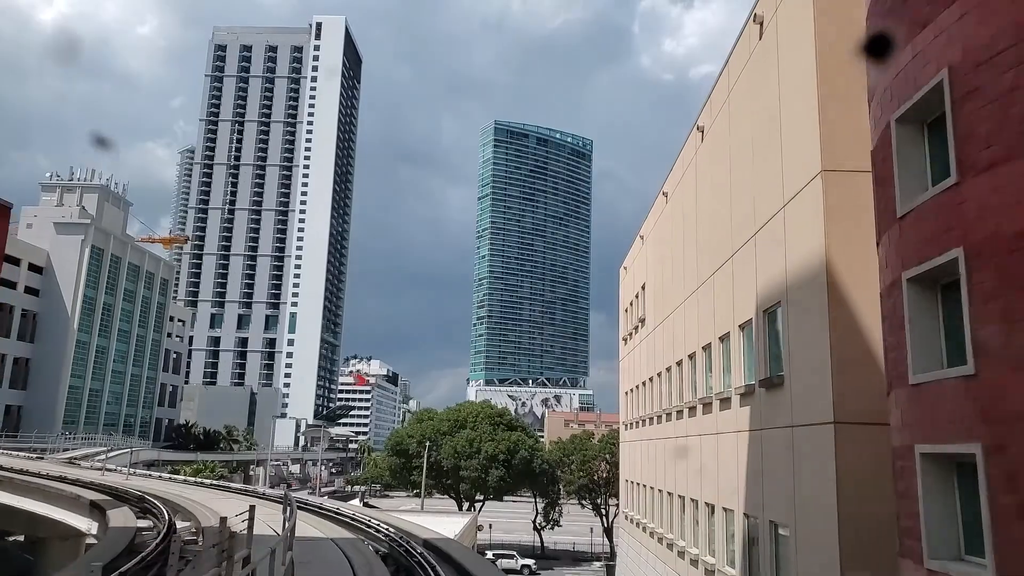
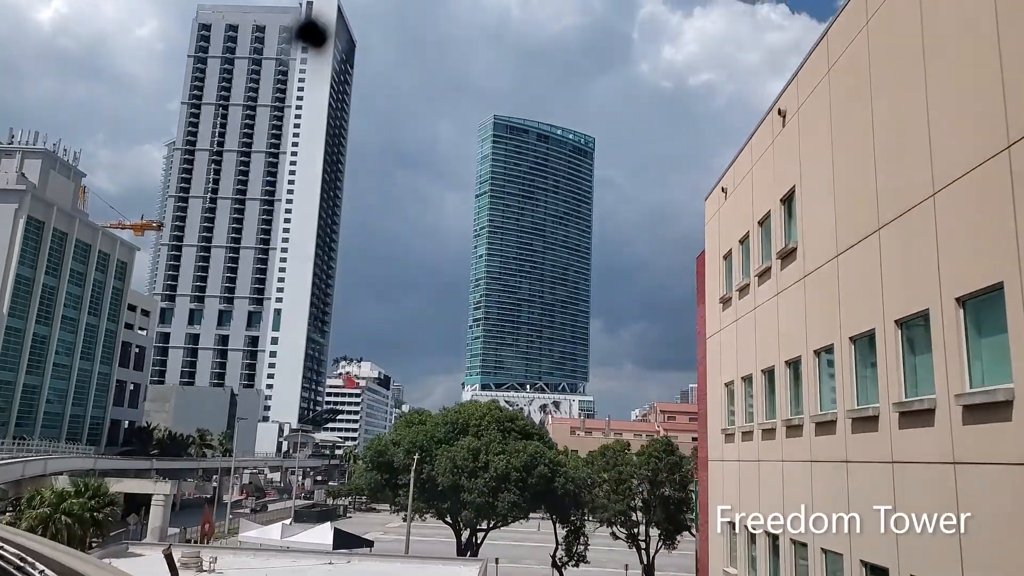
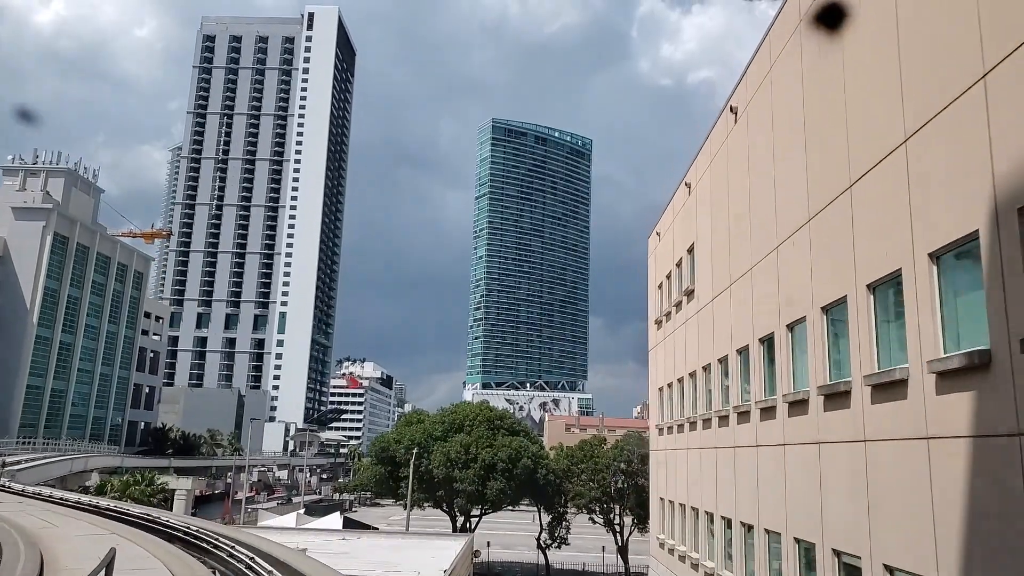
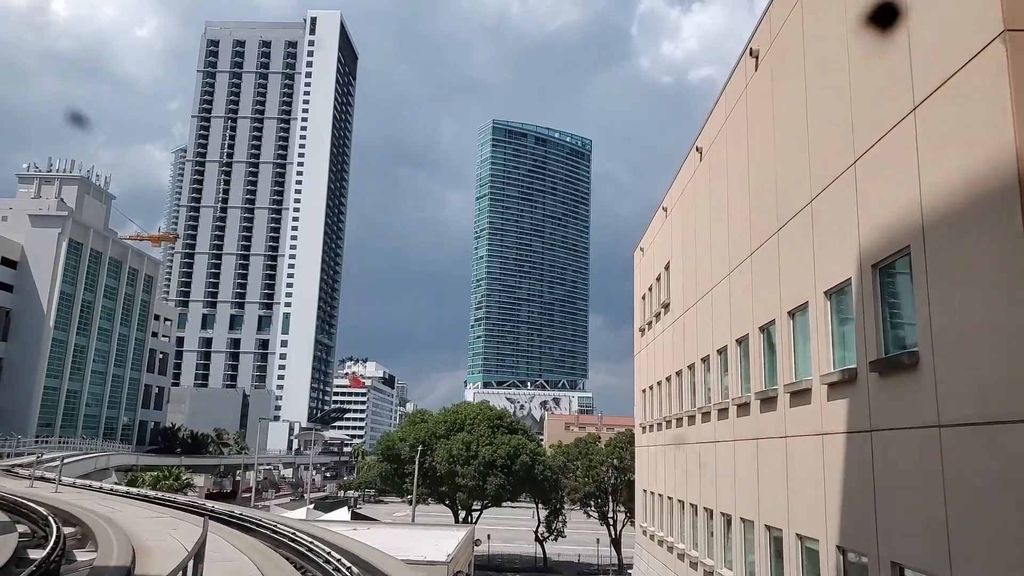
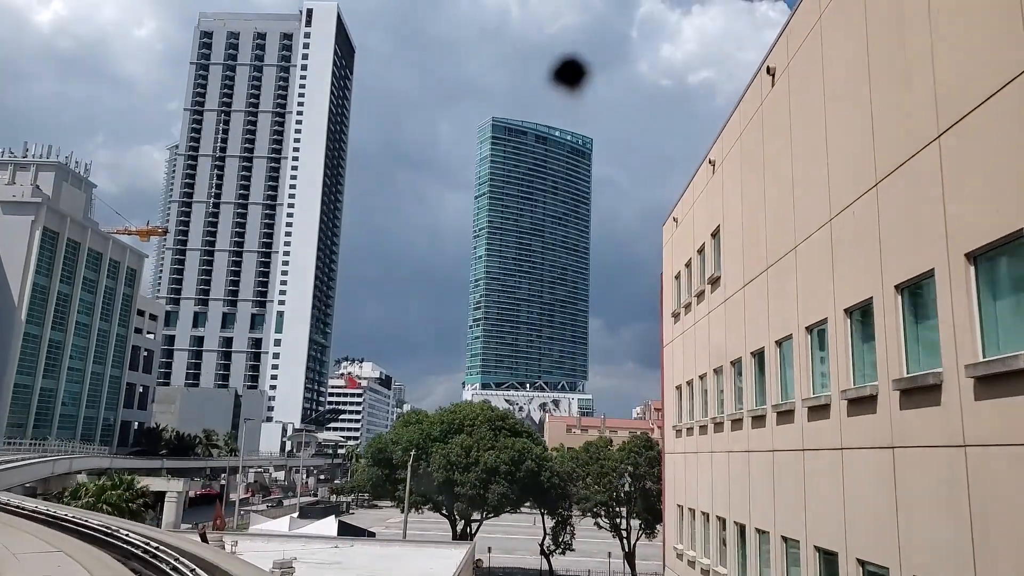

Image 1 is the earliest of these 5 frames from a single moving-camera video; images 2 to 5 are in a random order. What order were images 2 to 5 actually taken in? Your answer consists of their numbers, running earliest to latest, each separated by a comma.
4, 3, 5, 2
